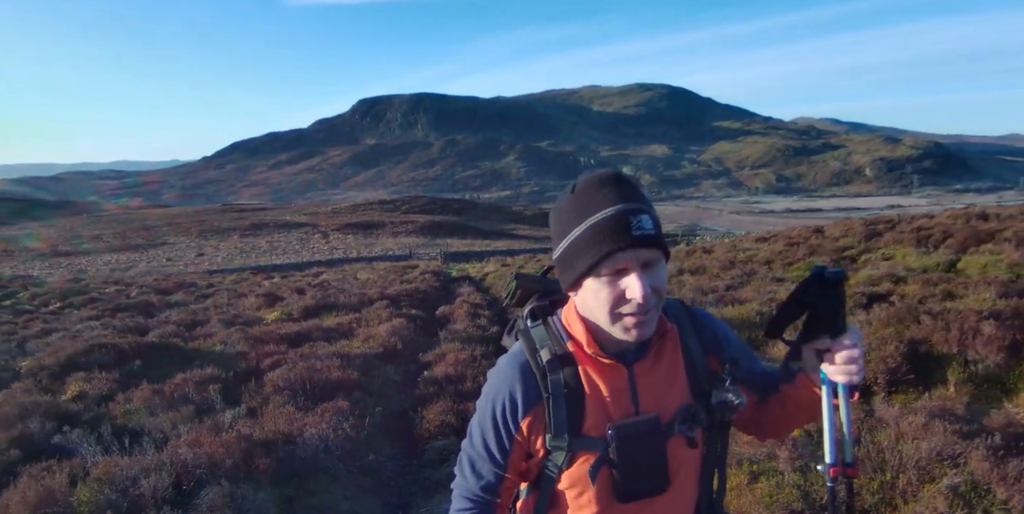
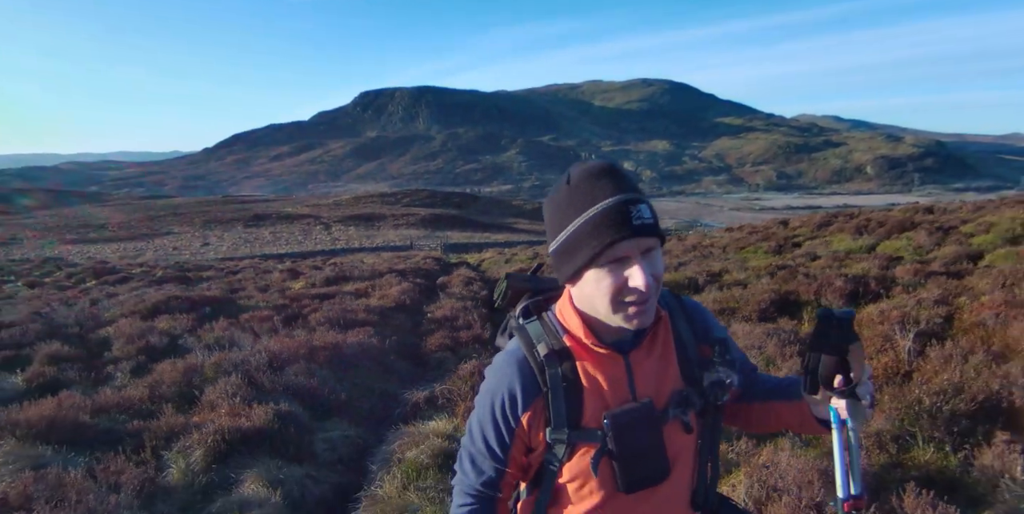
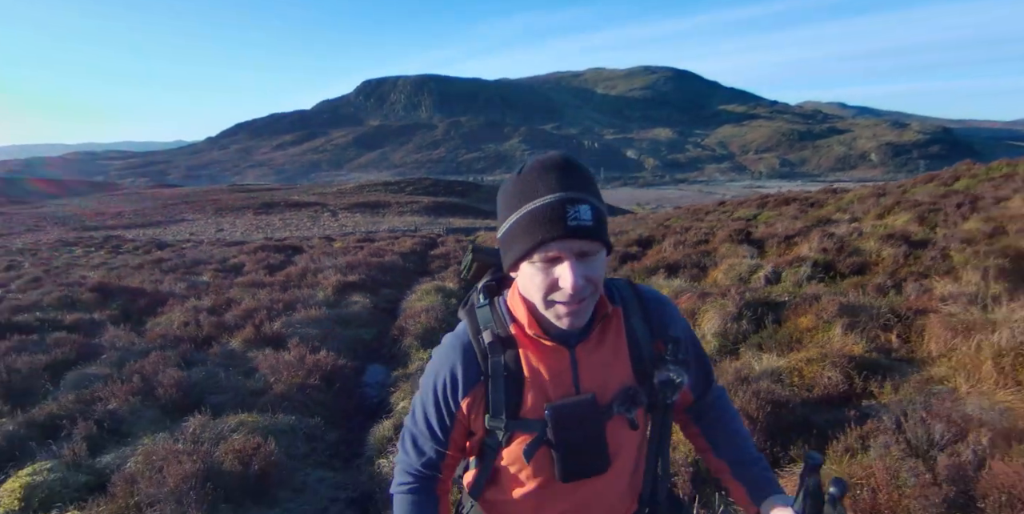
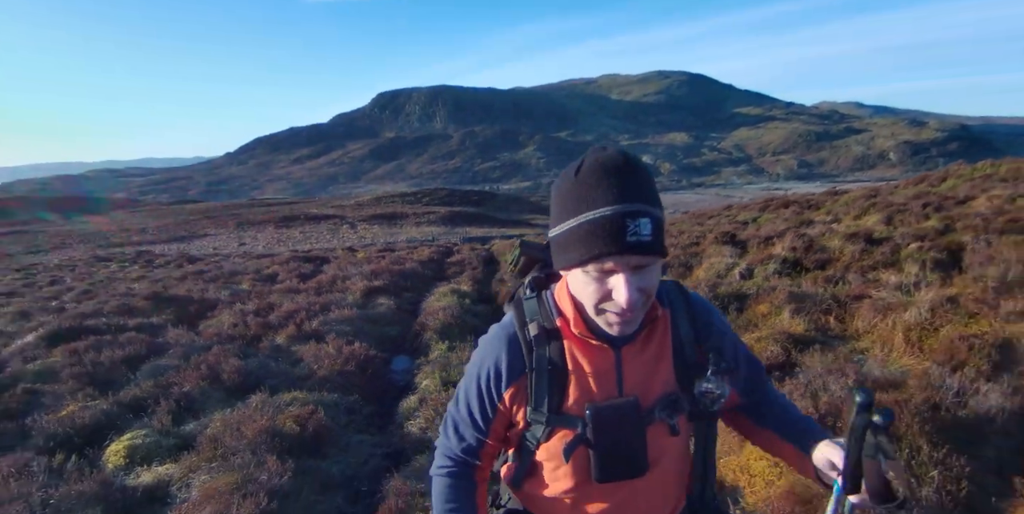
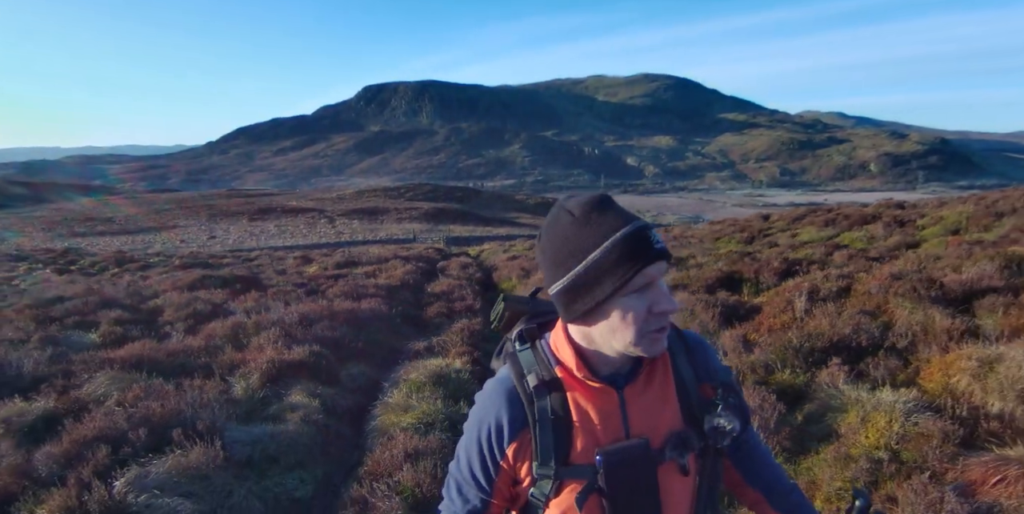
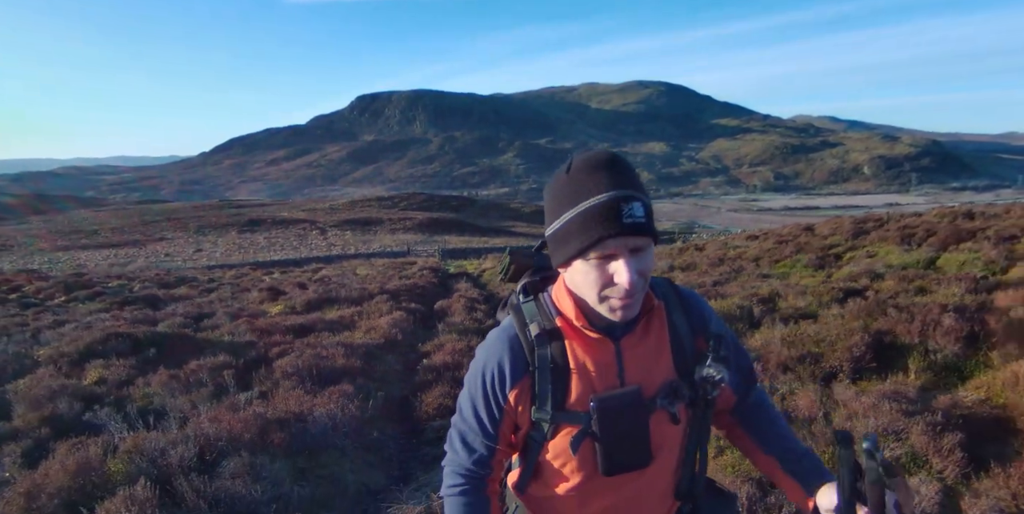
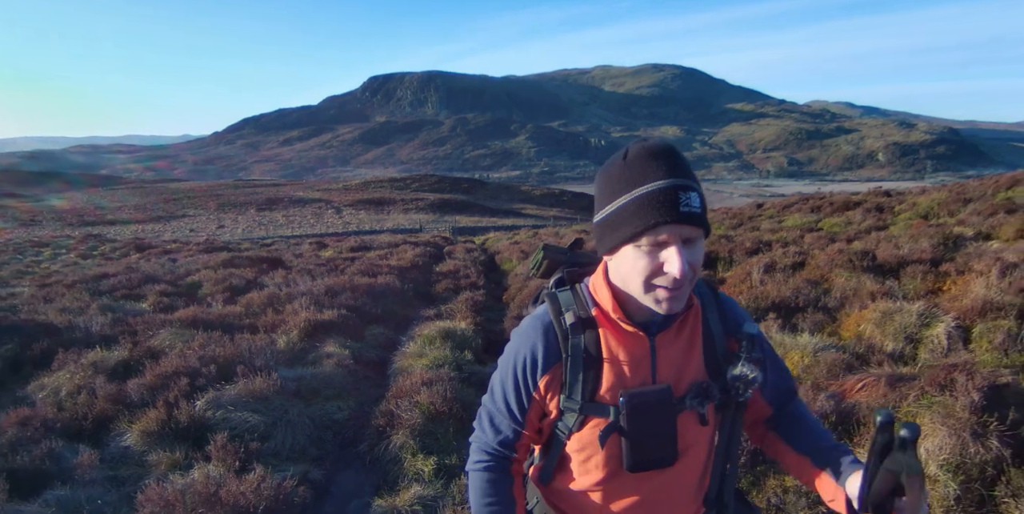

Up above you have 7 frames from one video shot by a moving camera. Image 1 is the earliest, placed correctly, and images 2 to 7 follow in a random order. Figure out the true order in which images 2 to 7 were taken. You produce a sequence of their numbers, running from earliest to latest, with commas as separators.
6, 2, 5, 7, 3, 4
